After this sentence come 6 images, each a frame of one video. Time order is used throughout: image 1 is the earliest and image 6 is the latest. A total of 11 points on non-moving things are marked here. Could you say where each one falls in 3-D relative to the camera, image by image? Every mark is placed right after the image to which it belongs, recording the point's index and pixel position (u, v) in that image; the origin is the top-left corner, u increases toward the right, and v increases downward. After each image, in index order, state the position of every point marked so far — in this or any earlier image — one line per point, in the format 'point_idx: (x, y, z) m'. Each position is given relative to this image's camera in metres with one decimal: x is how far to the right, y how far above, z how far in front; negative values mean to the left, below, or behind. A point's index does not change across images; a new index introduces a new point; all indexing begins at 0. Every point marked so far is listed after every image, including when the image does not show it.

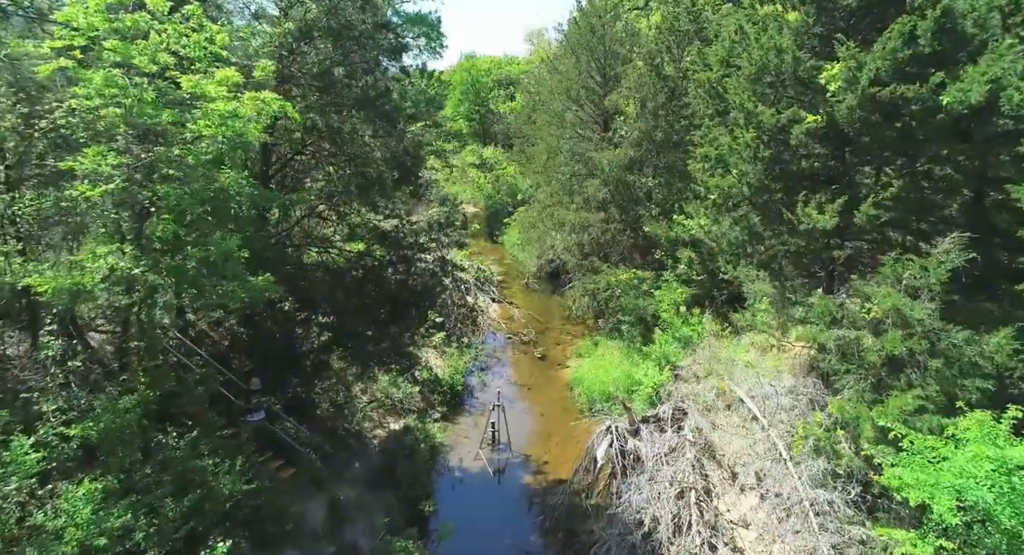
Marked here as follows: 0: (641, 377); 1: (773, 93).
0: (+3.3, -2.6, +15.1) m
1: (+4.9, +3.4, +11.1) m
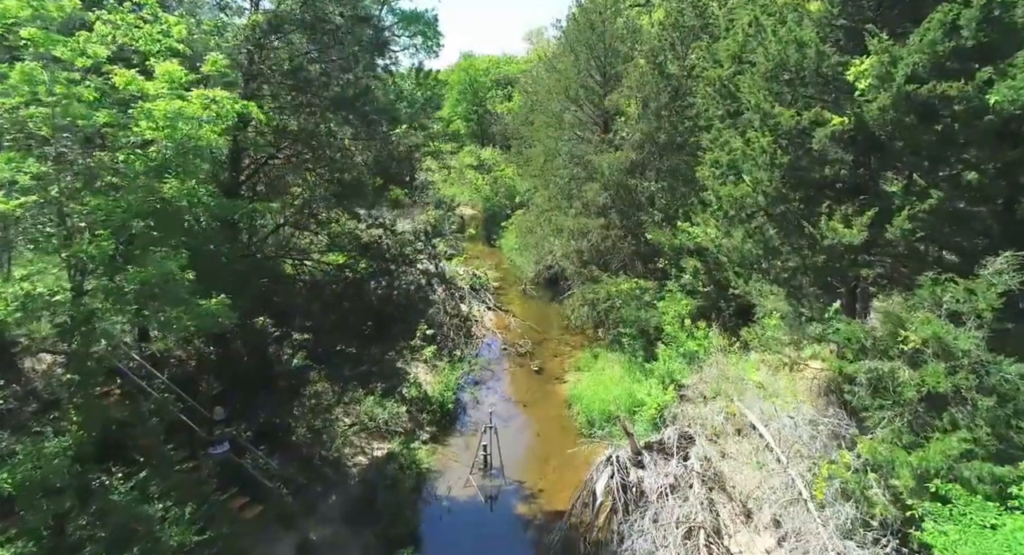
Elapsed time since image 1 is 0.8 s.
0: (+3.1, -2.8, +14.1) m
1: (+4.8, +3.2, +10.1) m
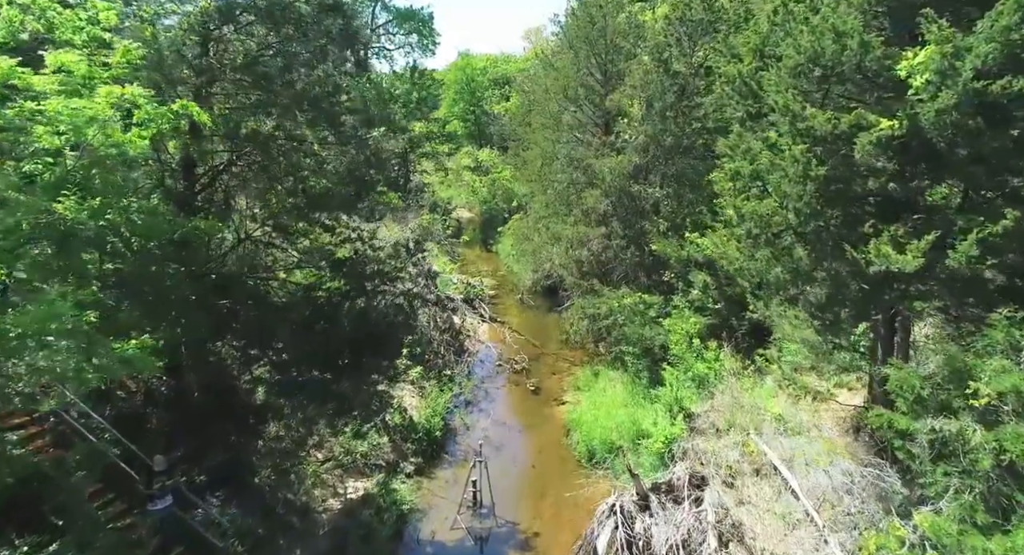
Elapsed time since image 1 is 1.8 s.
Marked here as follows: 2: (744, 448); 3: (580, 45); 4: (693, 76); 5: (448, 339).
0: (+3.0, -3.2, +12.8) m
1: (+4.6, +2.8, +8.8) m
2: (+4.1, -3.0, +10.5) m
3: (+2.0, +7.1, +18.1) m
4: (+4.9, +5.4, +16.1) m
5: (-2.0, -1.9, +18.3) m
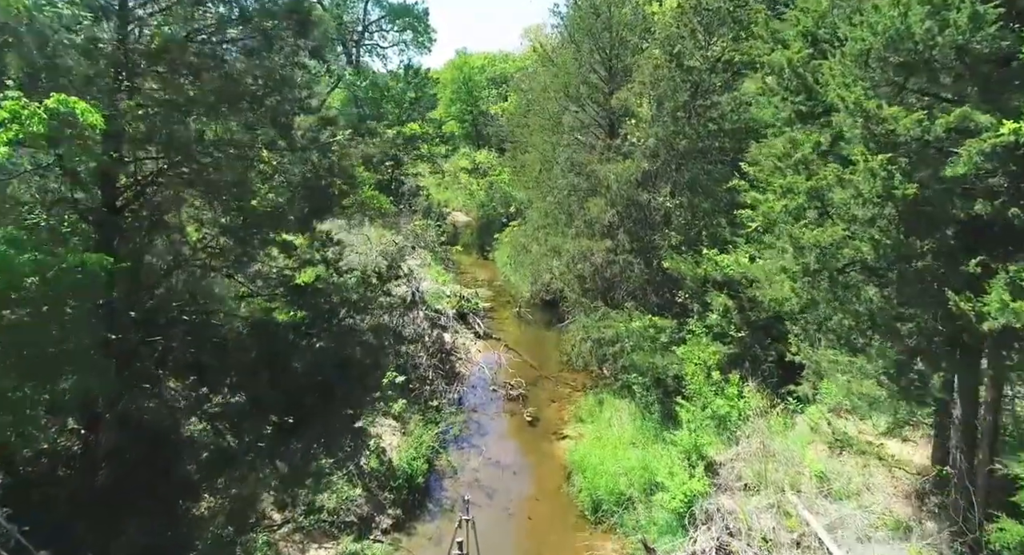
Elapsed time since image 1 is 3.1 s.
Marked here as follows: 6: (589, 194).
0: (+2.8, -3.7, +11.1) m
1: (+4.5, +2.3, +7.1) m
2: (+3.9, -3.5, +8.7) m
3: (+1.9, +6.6, +16.4) m
4: (+4.7, +4.9, +14.4) m
5: (-2.1, -2.4, +16.6) m
6: (+2.1, +2.2, +16.0) m
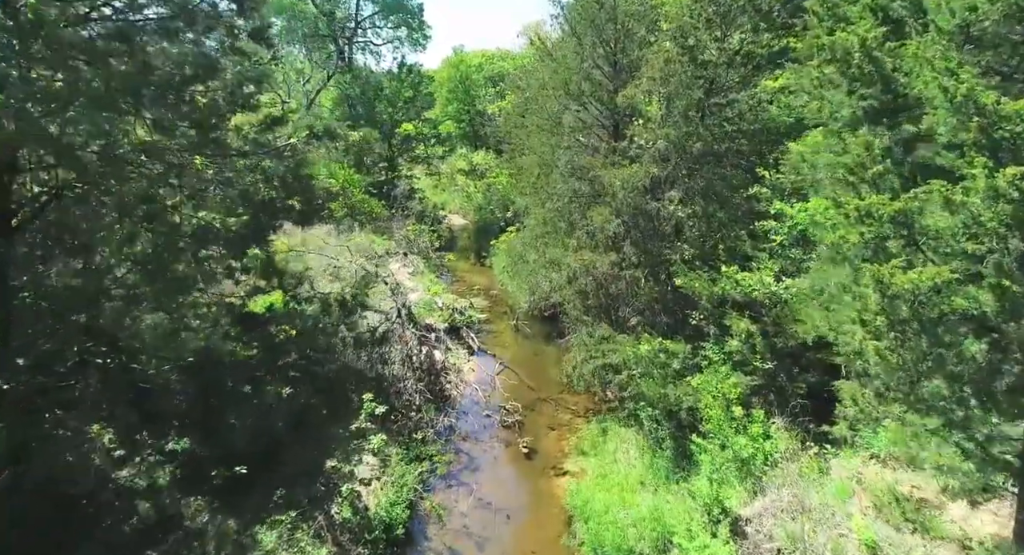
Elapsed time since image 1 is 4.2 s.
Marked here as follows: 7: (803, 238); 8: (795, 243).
0: (+2.7, -4.1, +9.6) m
1: (+4.3, +1.9, +5.6) m
2: (+3.8, -3.9, +7.2) m
3: (+1.8, +6.2, +14.9) m
4: (+4.6, +4.5, +12.9) m
5: (-2.2, -2.7, +15.0) m
6: (+2.0, +1.8, +14.5) m
7: (+6.1, +0.8, +12.5) m
8: (+6.0, +0.7, +12.6) m
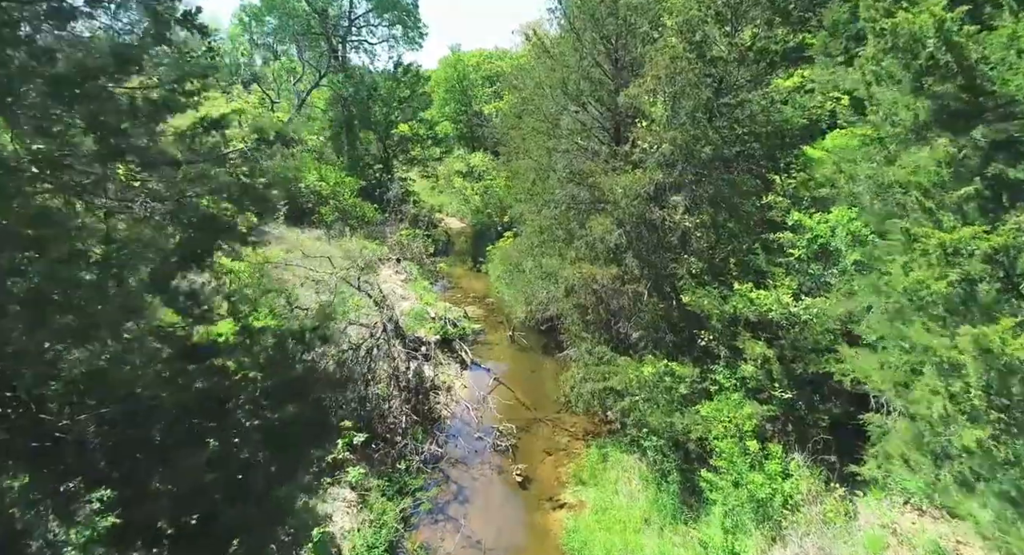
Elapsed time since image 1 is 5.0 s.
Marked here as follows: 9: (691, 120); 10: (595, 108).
0: (+2.5, -4.4, +8.5) m
1: (+4.2, +1.6, +4.5) m
2: (+3.7, -4.2, +6.2) m
3: (+1.6, +5.9, +13.8) m
4: (+4.5, +4.2, +11.8) m
5: (-2.4, -3.1, +14.0) m
6: (+1.8, +1.5, +13.4) m
7: (+5.9, +0.5, +11.4) m
8: (+5.8, +0.4, +11.5) m
9: (+3.6, +3.1, +11.7) m
10: (+2.0, +4.1, +14.4) m
